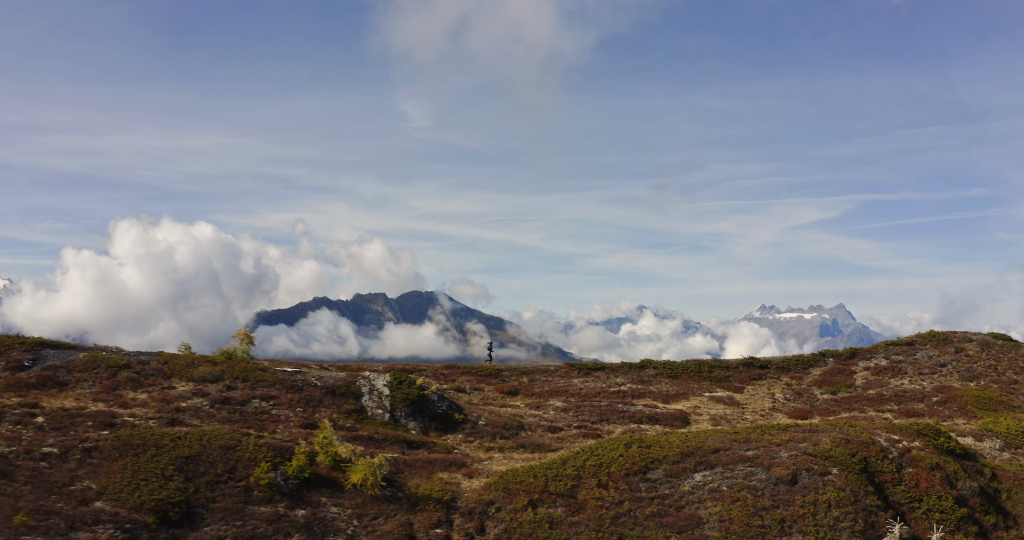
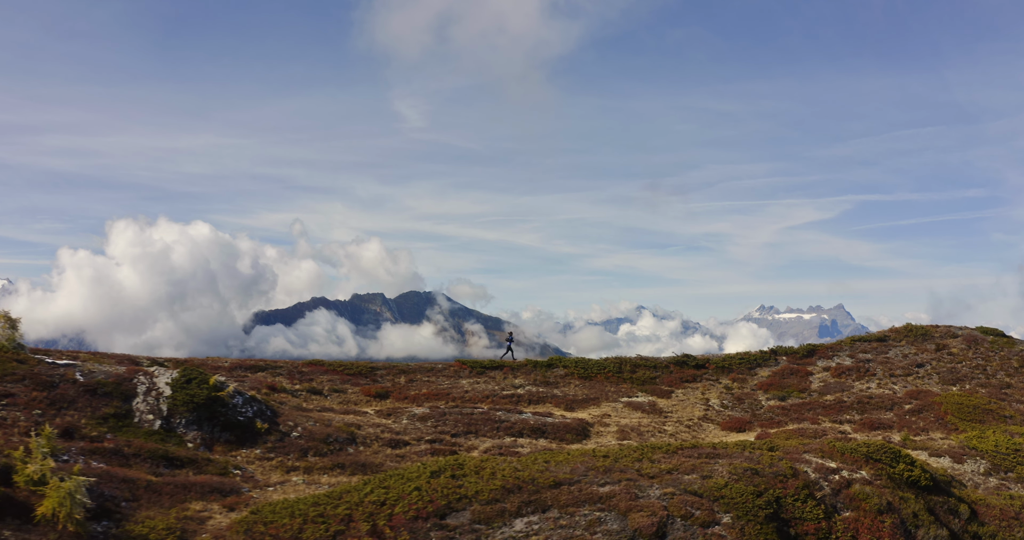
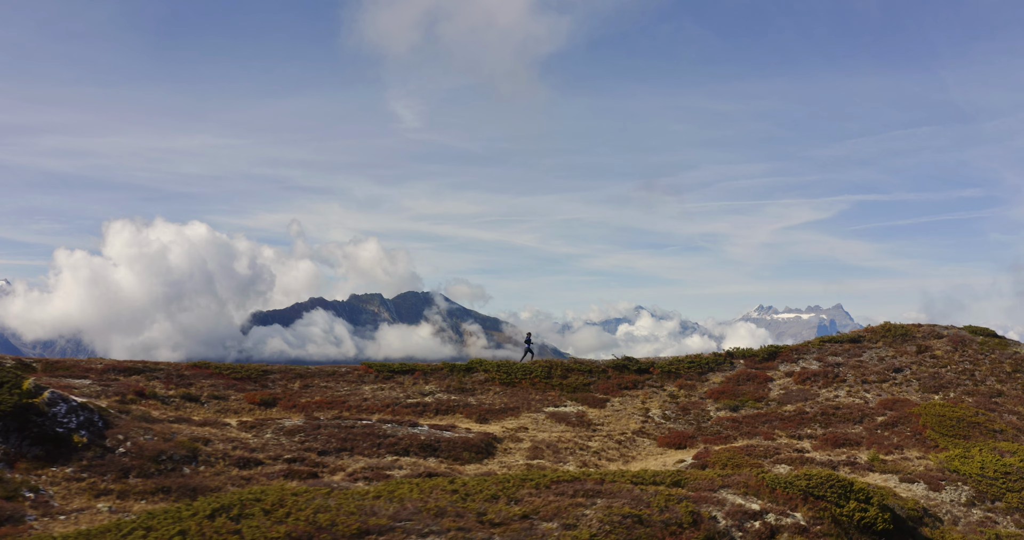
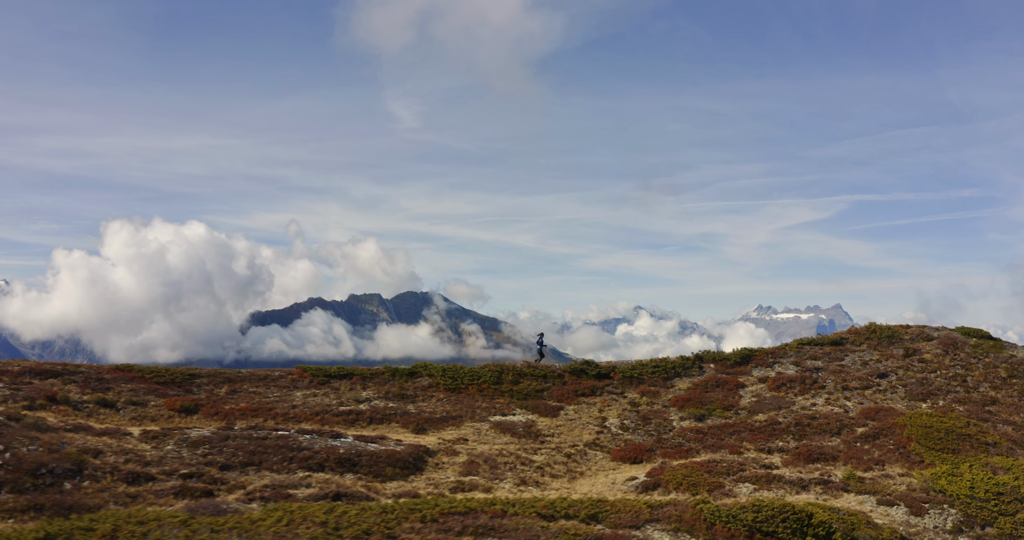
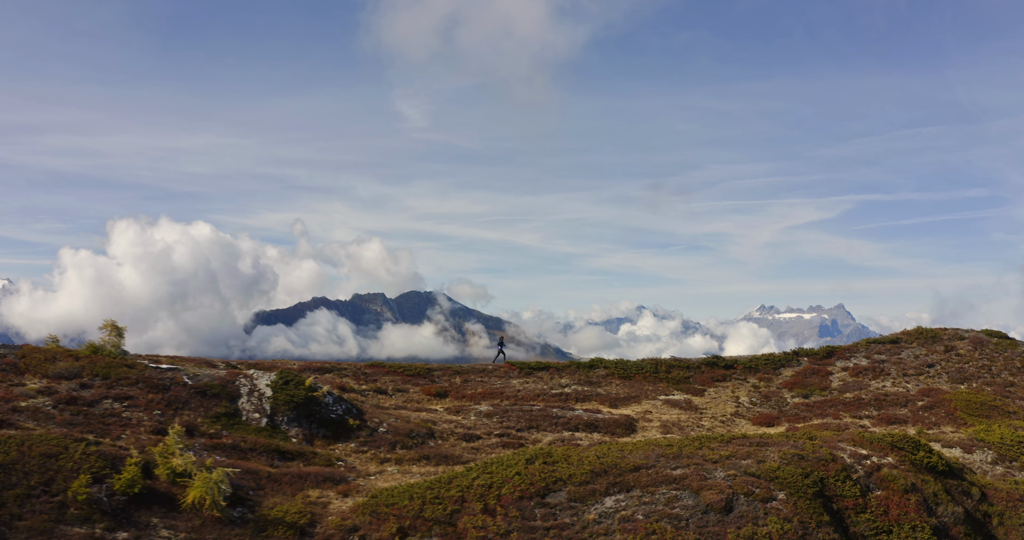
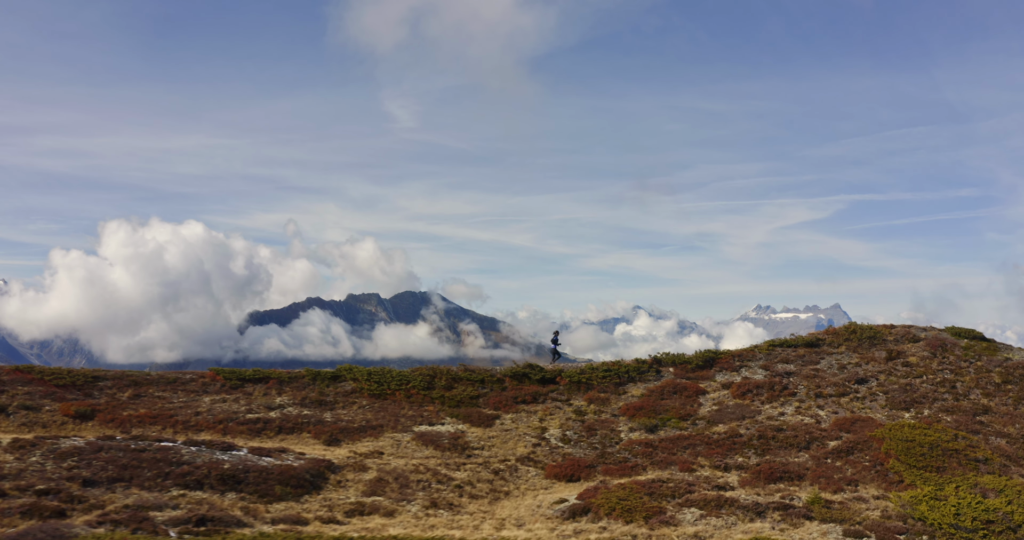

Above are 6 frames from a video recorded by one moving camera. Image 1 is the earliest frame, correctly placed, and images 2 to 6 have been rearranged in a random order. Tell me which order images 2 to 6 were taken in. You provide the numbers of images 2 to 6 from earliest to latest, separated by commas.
5, 2, 3, 4, 6
